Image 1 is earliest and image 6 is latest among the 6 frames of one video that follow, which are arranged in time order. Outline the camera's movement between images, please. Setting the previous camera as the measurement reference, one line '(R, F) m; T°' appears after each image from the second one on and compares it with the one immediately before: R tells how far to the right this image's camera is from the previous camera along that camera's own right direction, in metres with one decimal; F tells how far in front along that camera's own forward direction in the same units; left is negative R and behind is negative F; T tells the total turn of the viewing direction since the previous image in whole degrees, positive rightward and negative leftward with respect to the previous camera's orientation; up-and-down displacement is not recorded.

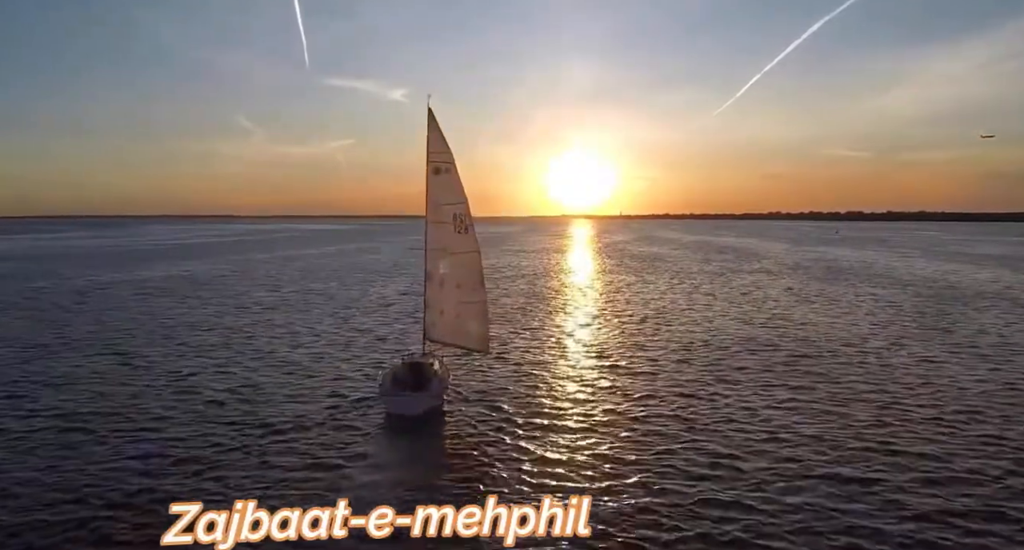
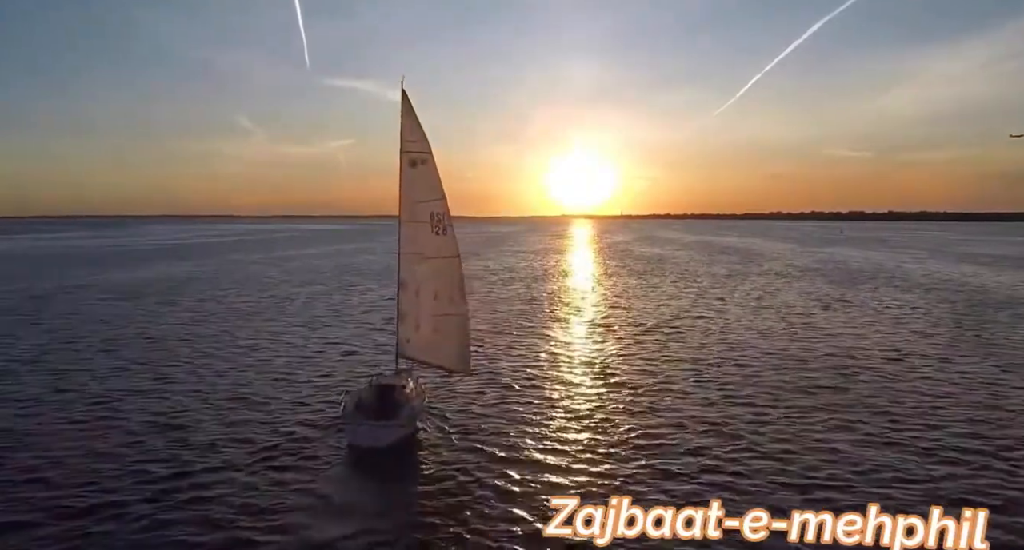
(+0.4, +2.9) m; 0°
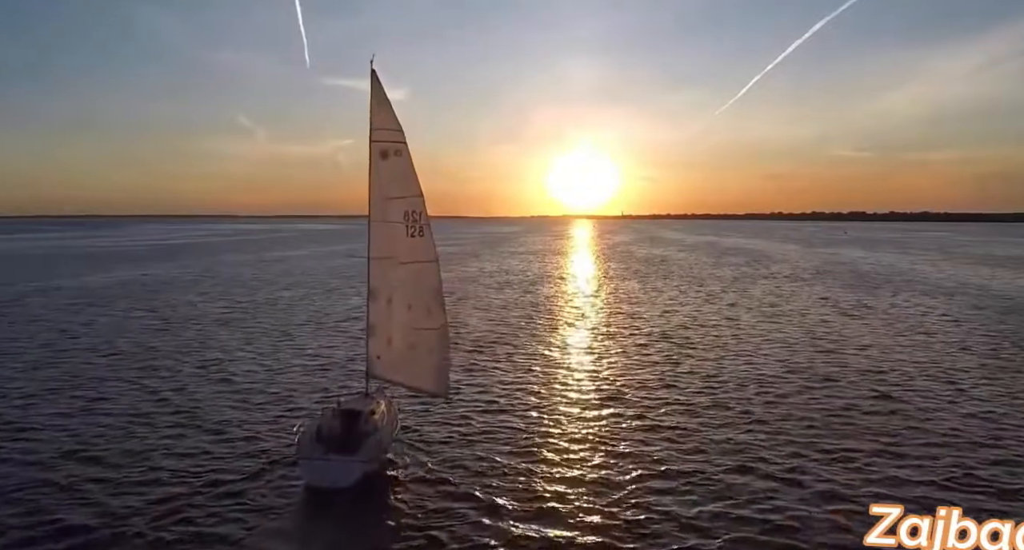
(+0.3, +2.5) m; 0°
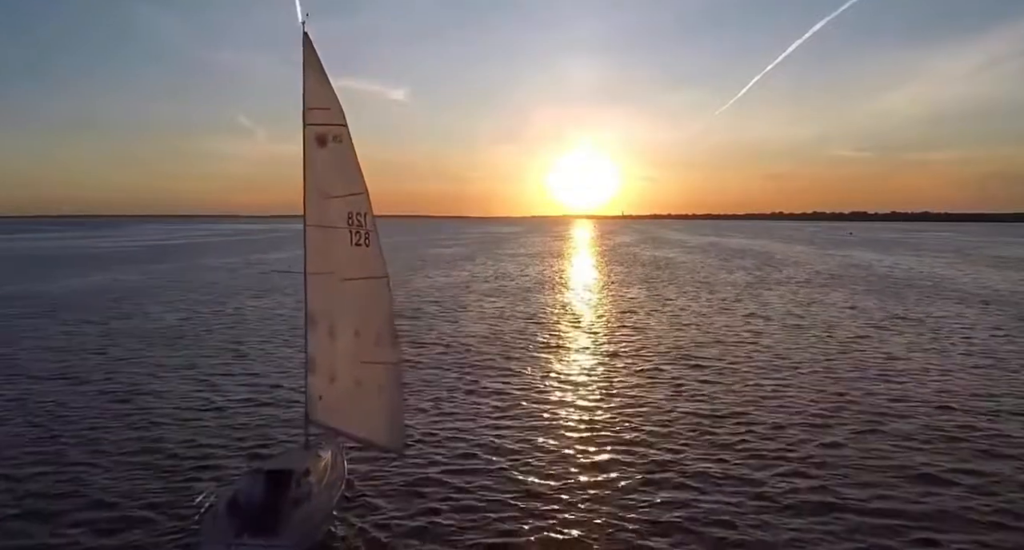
(+0.4, +3.6) m; 0°
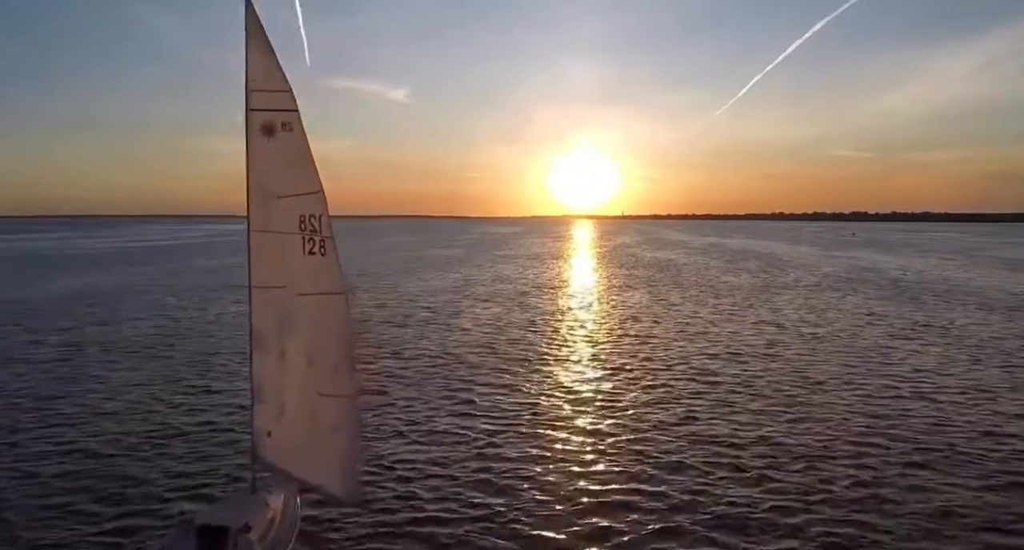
(+0.2, +2.0) m; 0°
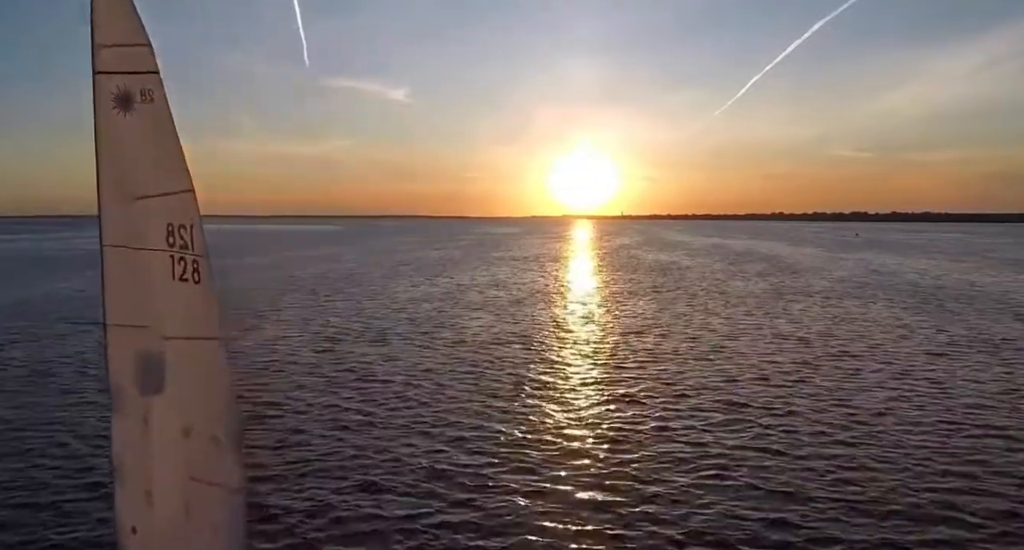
(+0.4, +2.9) m; 0°
